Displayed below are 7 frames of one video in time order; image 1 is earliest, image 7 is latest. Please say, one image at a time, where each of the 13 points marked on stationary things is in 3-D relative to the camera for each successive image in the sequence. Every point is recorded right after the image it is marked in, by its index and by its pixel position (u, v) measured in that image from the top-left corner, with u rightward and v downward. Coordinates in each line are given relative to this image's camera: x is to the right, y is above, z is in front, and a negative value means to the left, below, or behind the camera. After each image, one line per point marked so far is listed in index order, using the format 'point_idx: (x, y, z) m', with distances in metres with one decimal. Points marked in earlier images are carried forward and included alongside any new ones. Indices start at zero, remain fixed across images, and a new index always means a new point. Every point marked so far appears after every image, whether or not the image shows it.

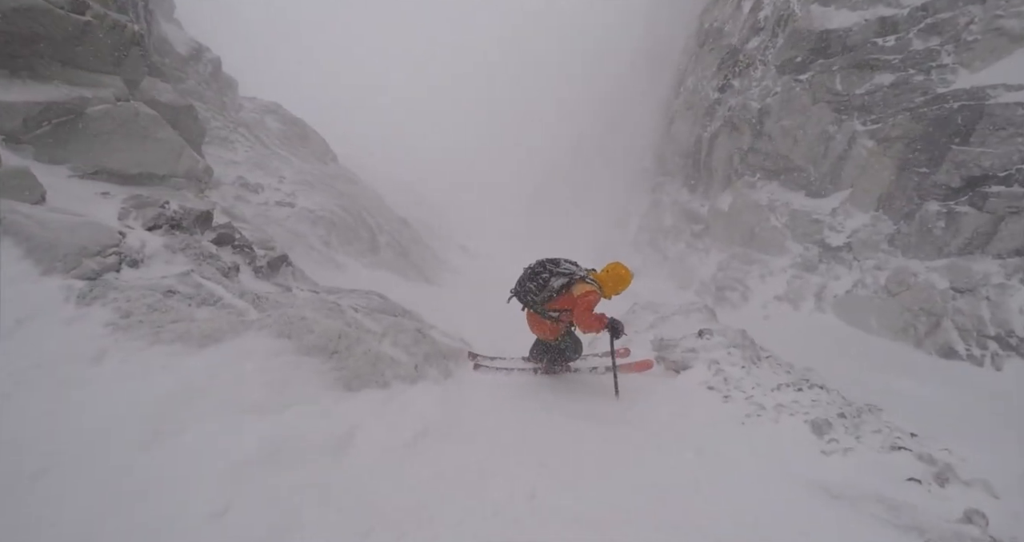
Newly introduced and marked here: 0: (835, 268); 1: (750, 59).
0: (+9.1, +0.1, +12.8) m
1: (+9.5, +8.4, +18.5) m
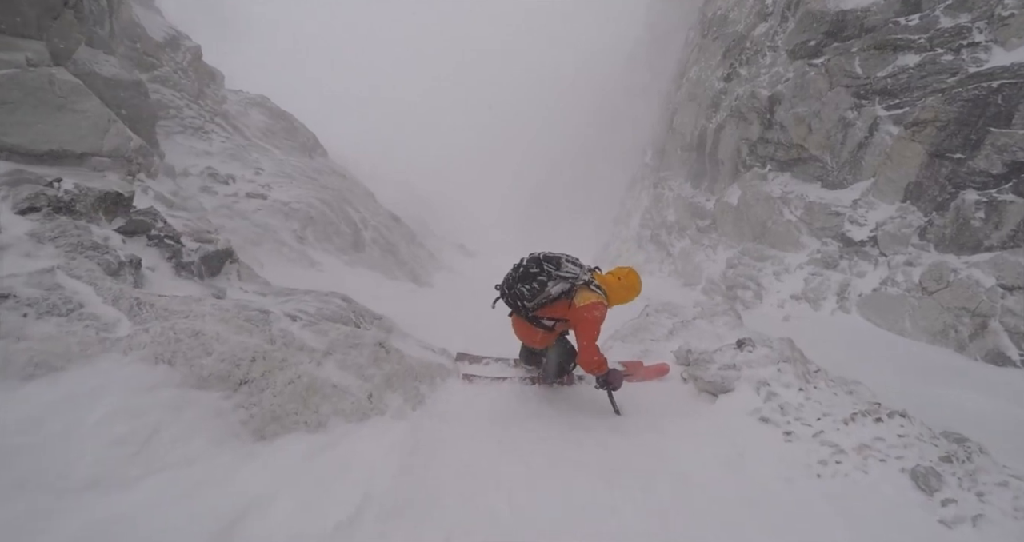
0: (+8.9, +0.2, +11.7) m
1: (+9.3, +8.5, +17.4) m
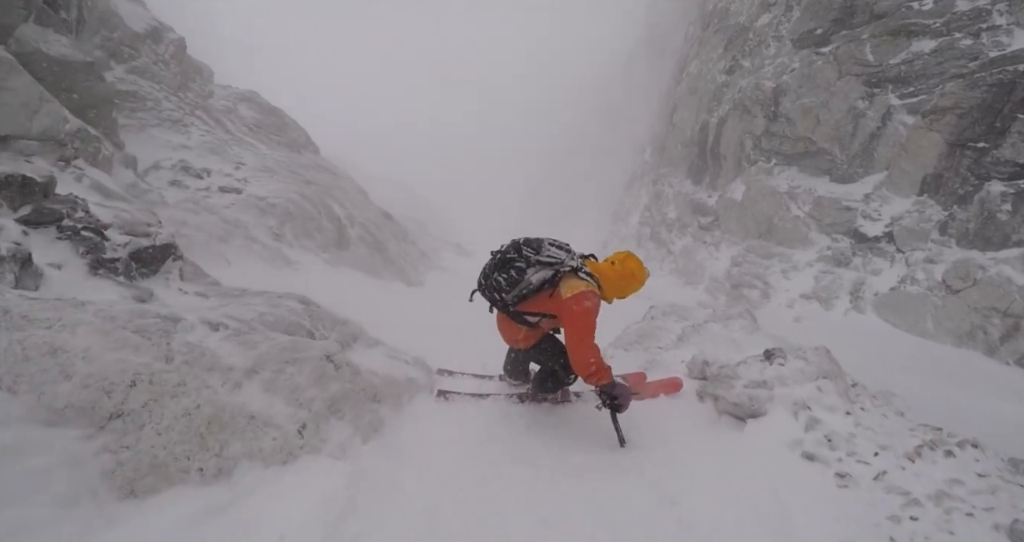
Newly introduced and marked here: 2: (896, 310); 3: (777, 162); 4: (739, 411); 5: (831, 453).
0: (+8.7, +0.2, +10.9) m
1: (+9.1, +8.6, +16.7) m
2: (+8.3, -0.9, +9.7) m
3: (+8.6, +3.5, +14.7) m
4: (+1.8, -1.1, +3.4) m
5: (+2.0, -1.2, +2.8) m
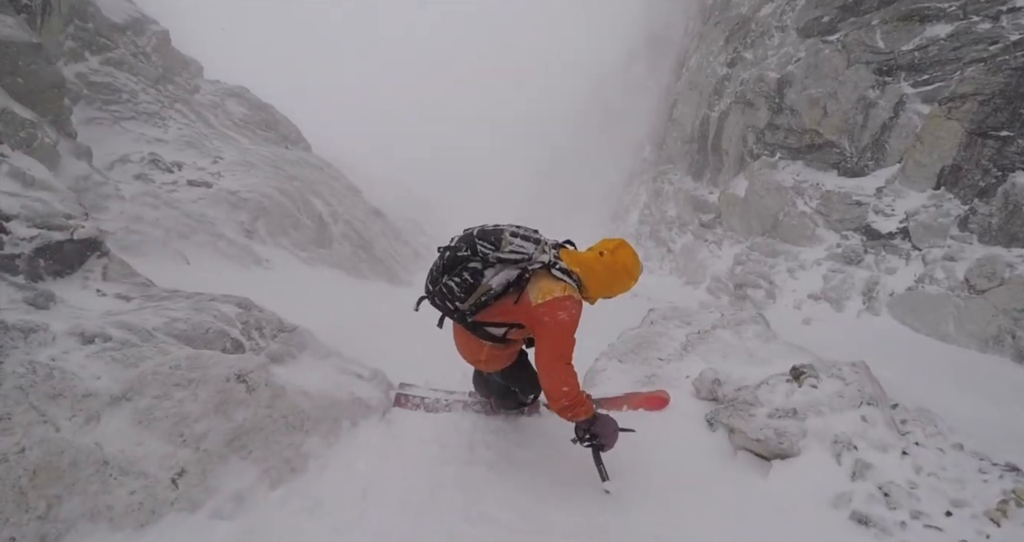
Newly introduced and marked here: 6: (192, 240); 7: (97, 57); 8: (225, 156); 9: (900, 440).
0: (+8.5, +0.3, +10.2) m
1: (+8.9, +8.6, +15.9) m
2: (+8.1, -0.8, +9.0) m
3: (+8.4, +3.6, +14.0) m
4: (+1.5, -1.1, +2.7) m
5: (+1.8, -1.1, +2.2) m
6: (-5.8, +0.6, +8.2) m
7: (-10.8, +5.6, +11.7) m
8: (-8.3, +3.3, +13.1) m
9: (+2.3, -1.0, +2.7) m
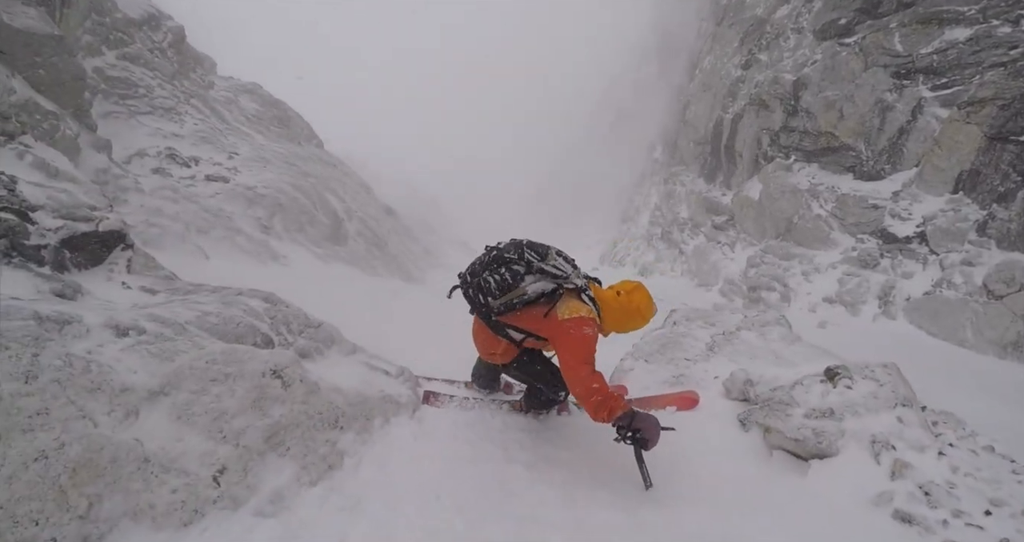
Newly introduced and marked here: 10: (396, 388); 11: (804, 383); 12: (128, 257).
0: (+8.8, +0.2, +10.2) m
1: (+9.4, +8.5, +15.8) m
2: (+8.3, -0.9, +8.9) m
3: (+8.8, +3.5, +13.9) m
4: (+1.7, -1.1, +2.7) m
5: (+2.0, -1.1, +2.1) m
6: (-5.5, +0.7, +8.2) m
7: (-10.4, +5.7, +11.8) m
8: (-8.0, +3.5, +13.2) m
9: (+2.5, -1.0, +2.6) m
10: (-0.9, -0.9, +3.6) m
11: (+2.0, -0.8, +3.2) m
12: (-3.7, +0.1, +4.4) m
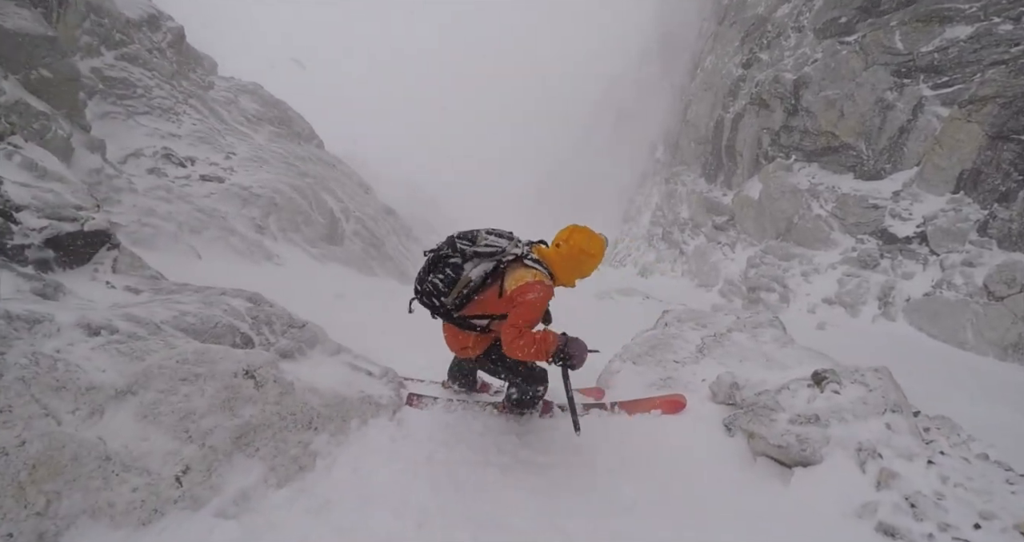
0: (+8.7, +0.2, +10.1) m
1: (+9.3, +8.5, +15.7) m
2: (+8.2, -0.9, +8.8) m
3: (+8.7, +3.5, +13.8) m
4: (+1.6, -1.1, +2.7) m
5: (+1.9, -1.2, +2.1) m
6: (-5.6, +0.7, +8.2) m
7: (-10.5, +5.7, +11.8) m
8: (-8.0, +3.5, +13.2) m
9: (+2.3, -1.0, +2.6) m
10: (-1.0, -0.9, +3.5) m
11: (+1.9, -0.8, +3.1) m
12: (-3.8, +0.1, +4.3) m
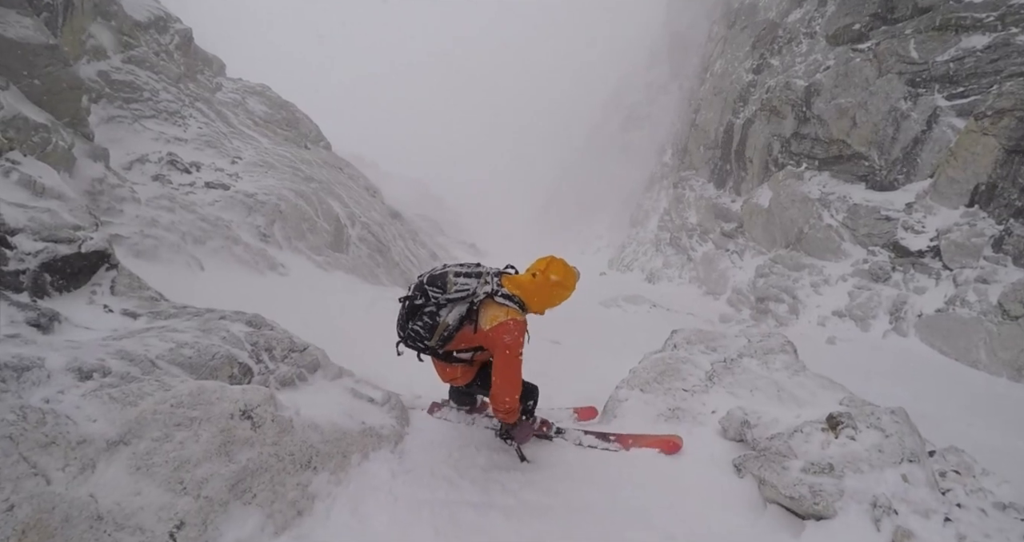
0: (+8.8, -0.2, +9.9) m
1: (+9.6, +8.2, +15.5) m
2: (+8.3, -1.3, +8.7) m
3: (+8.9, +3.1, +13.6) m
4: (+1.6, -1.3, +2.6) m
5: (+1.9, -1.4, +2.0) m
6: (-5.5, +0.5, +8.2) m
7: (-10.3, +5.6, +11.8) m
8: (-7.9, +3.3, +13.2) m
9: (+2.4, -1.3, +2.4) m
10: (-1.0, -1.2, +3.5) m
11: (+1.9, -1.1, +3.0) m
12: (-3.8, -0.1, +4.3) m
